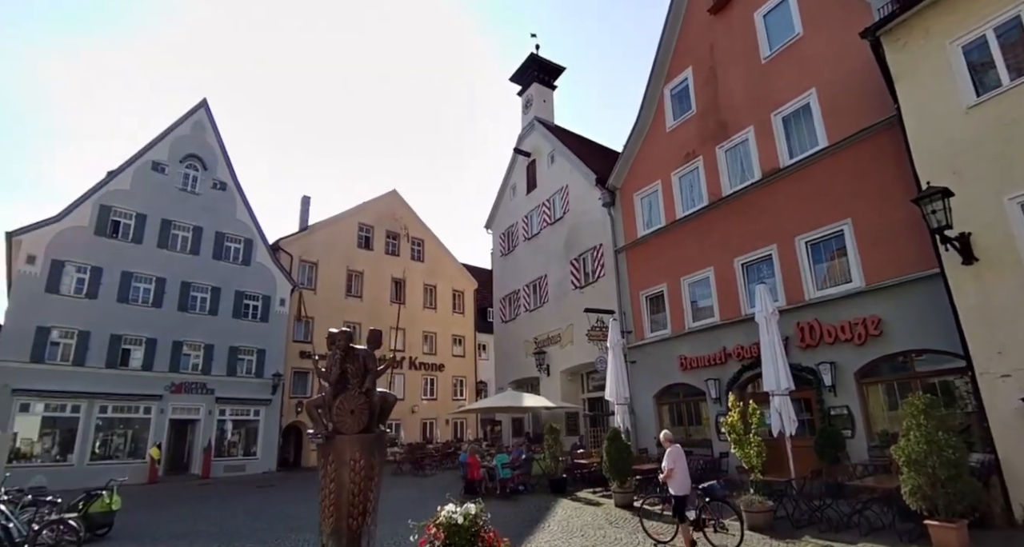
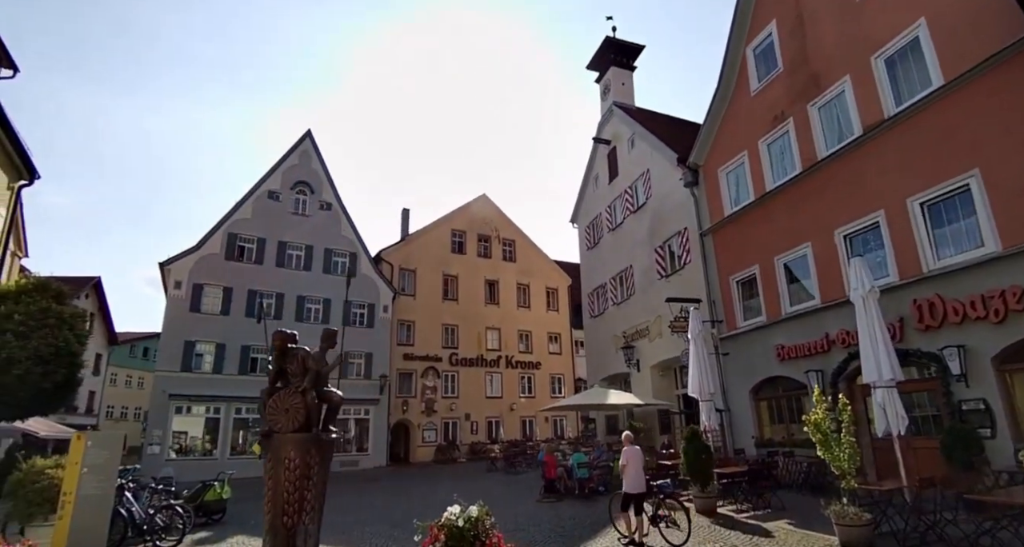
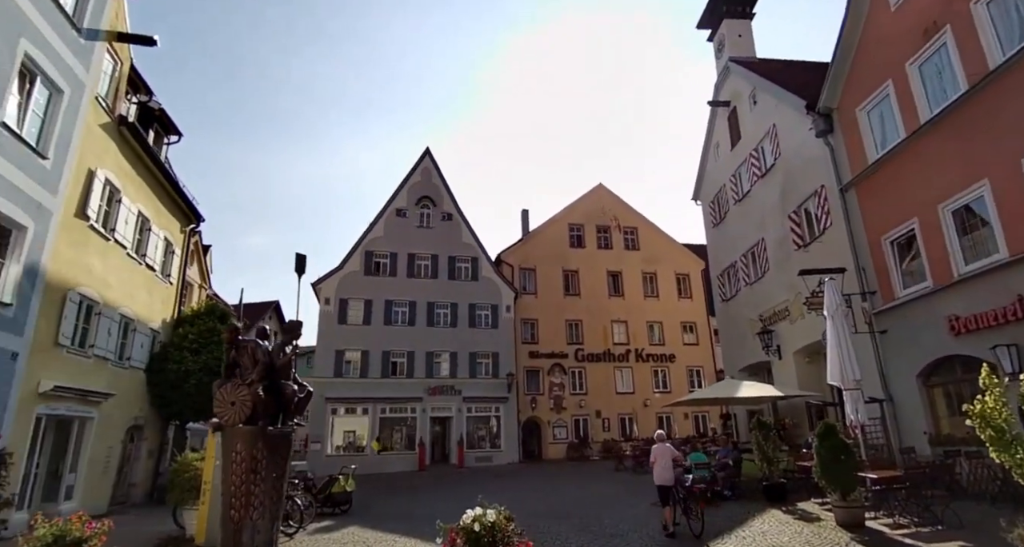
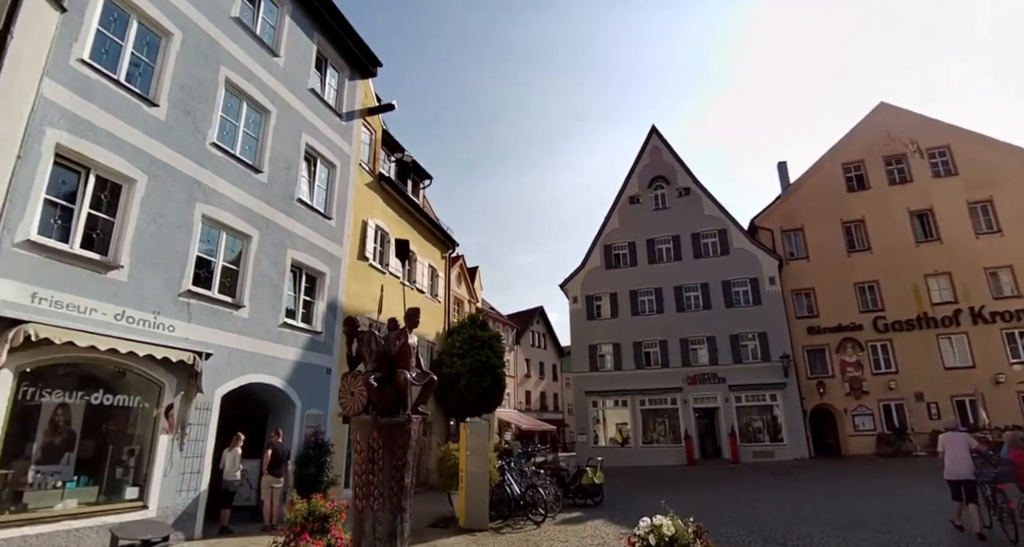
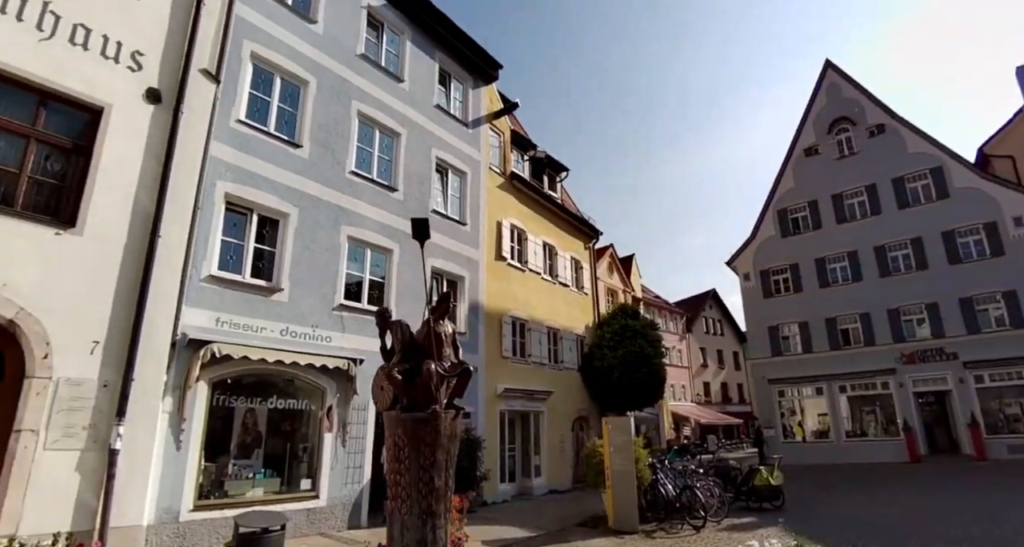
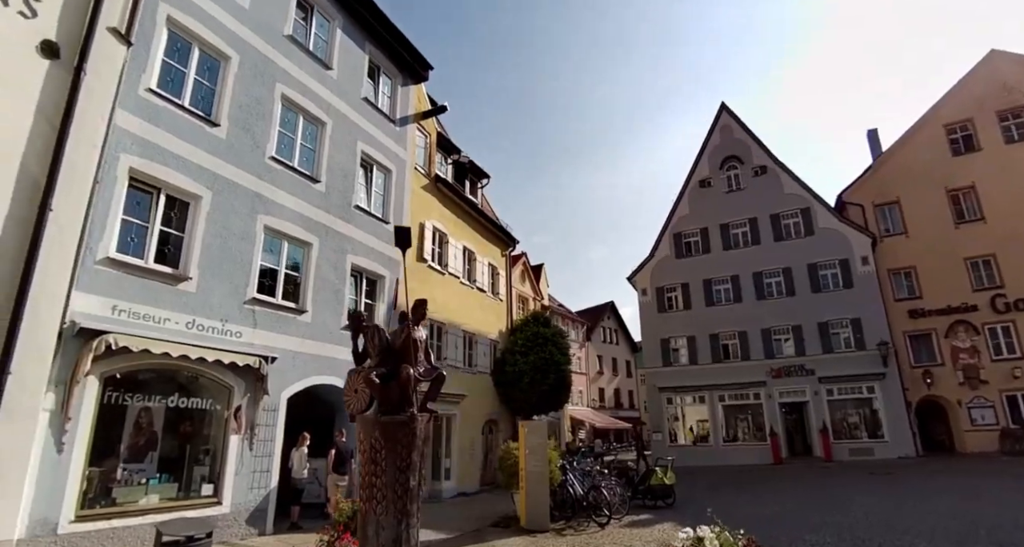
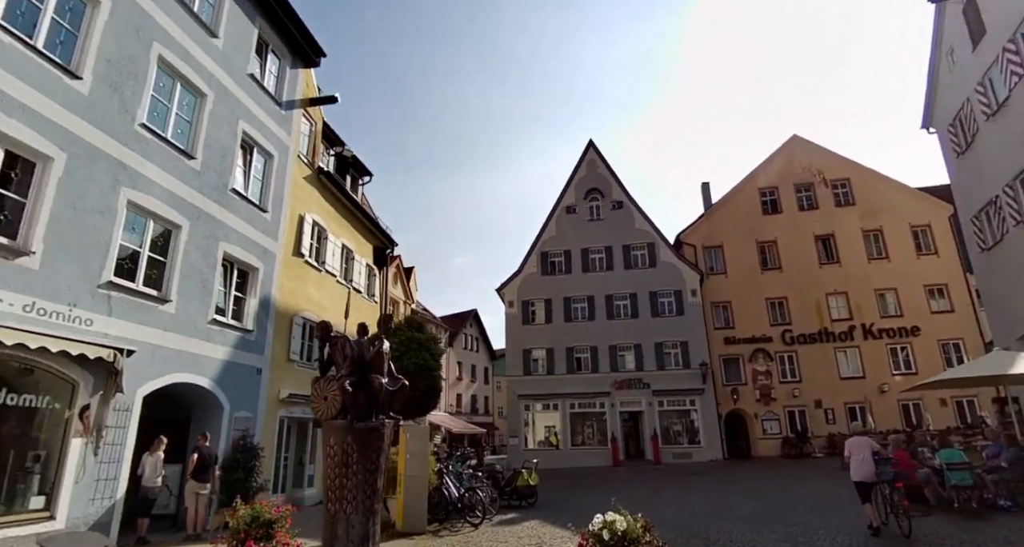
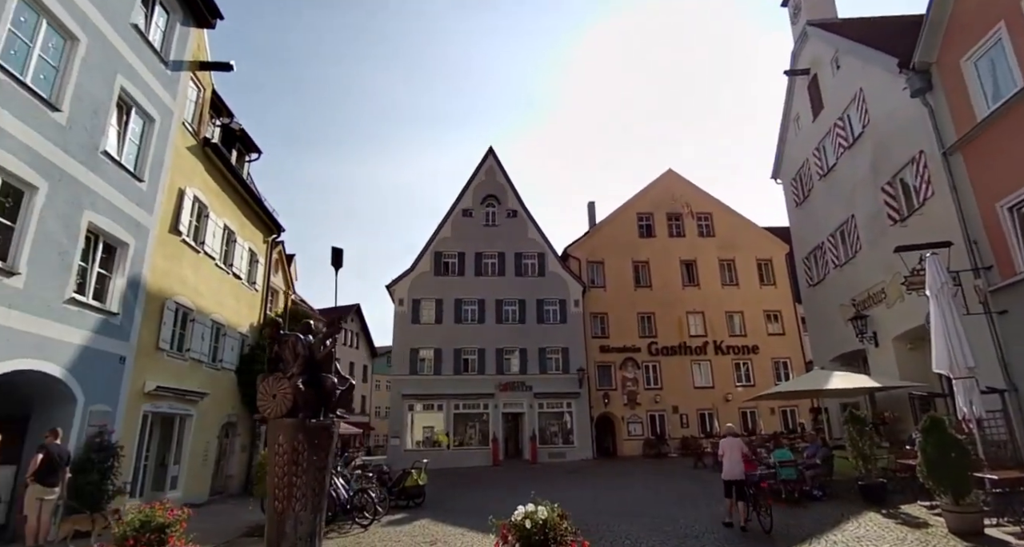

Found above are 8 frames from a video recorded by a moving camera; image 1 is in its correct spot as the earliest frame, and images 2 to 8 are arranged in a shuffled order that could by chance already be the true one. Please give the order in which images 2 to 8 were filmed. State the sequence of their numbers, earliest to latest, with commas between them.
2, 3, 8, 7, 4, 6, 5
